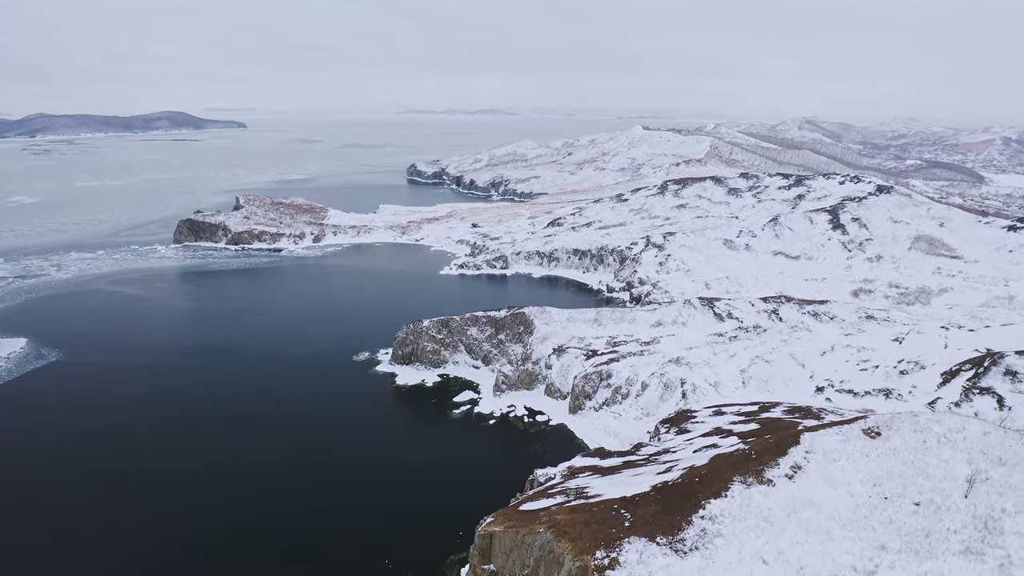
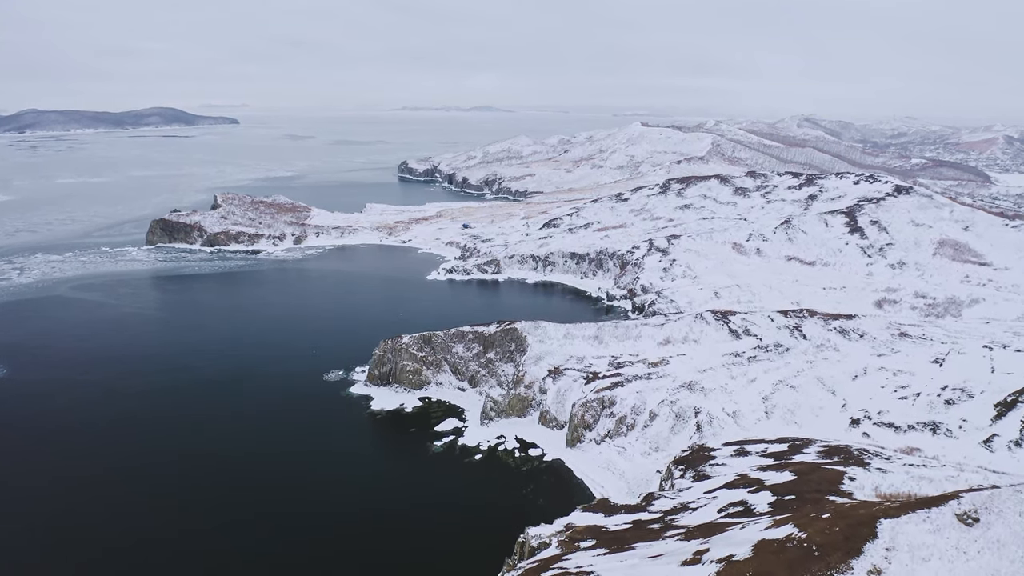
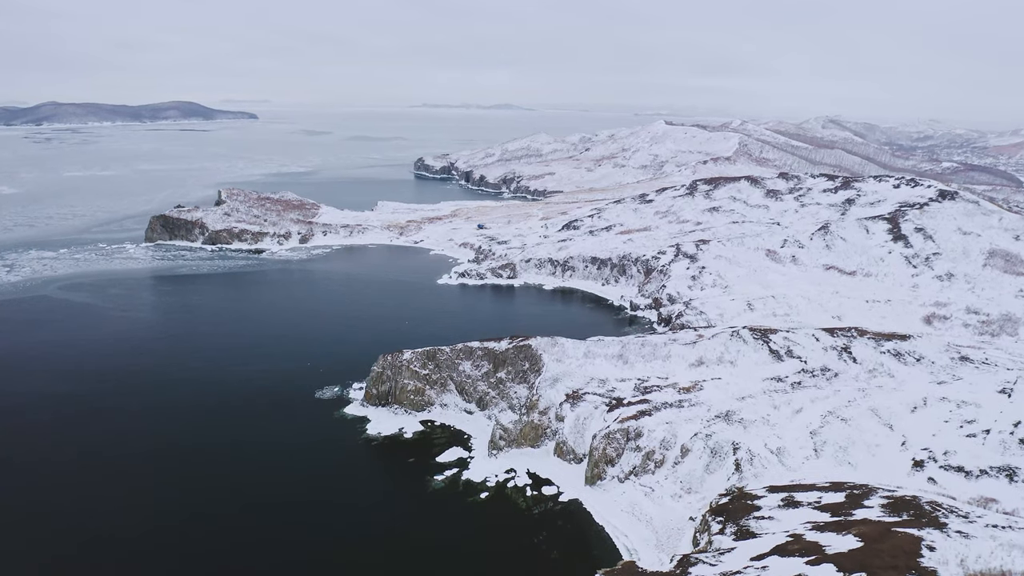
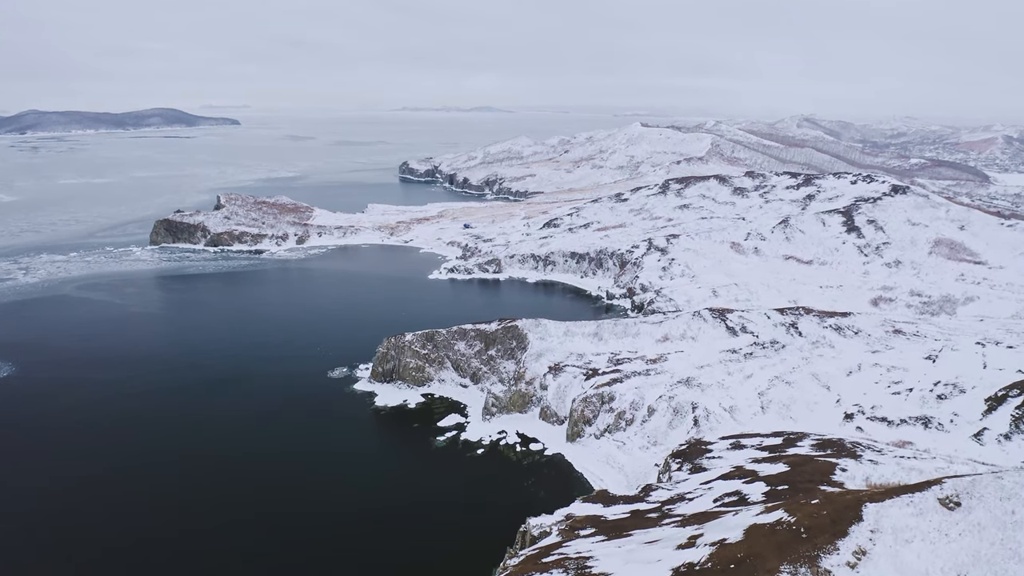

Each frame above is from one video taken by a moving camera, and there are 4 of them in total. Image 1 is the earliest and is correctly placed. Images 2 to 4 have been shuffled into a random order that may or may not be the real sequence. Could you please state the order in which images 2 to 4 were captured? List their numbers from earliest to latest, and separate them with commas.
4, 2, 3
